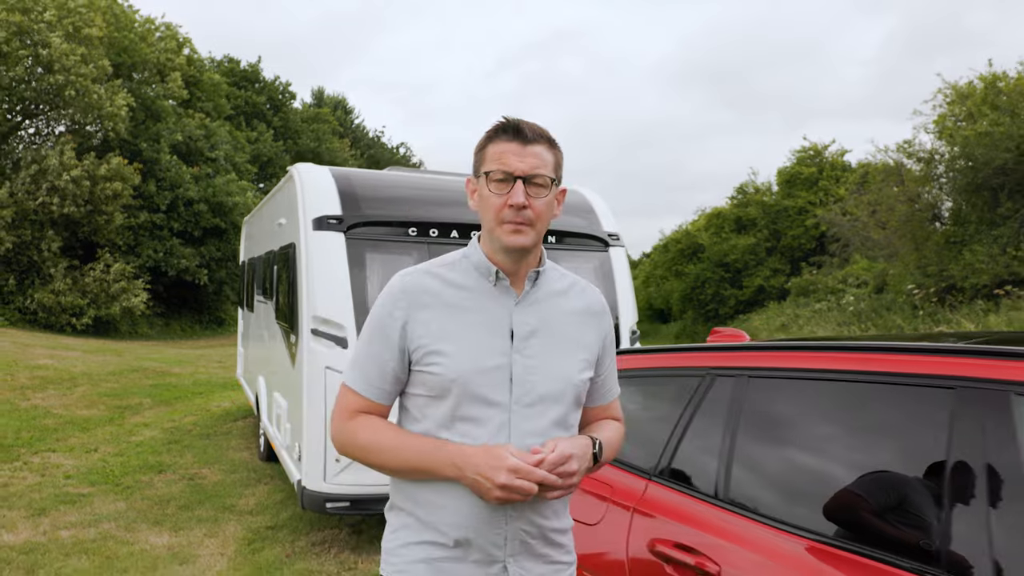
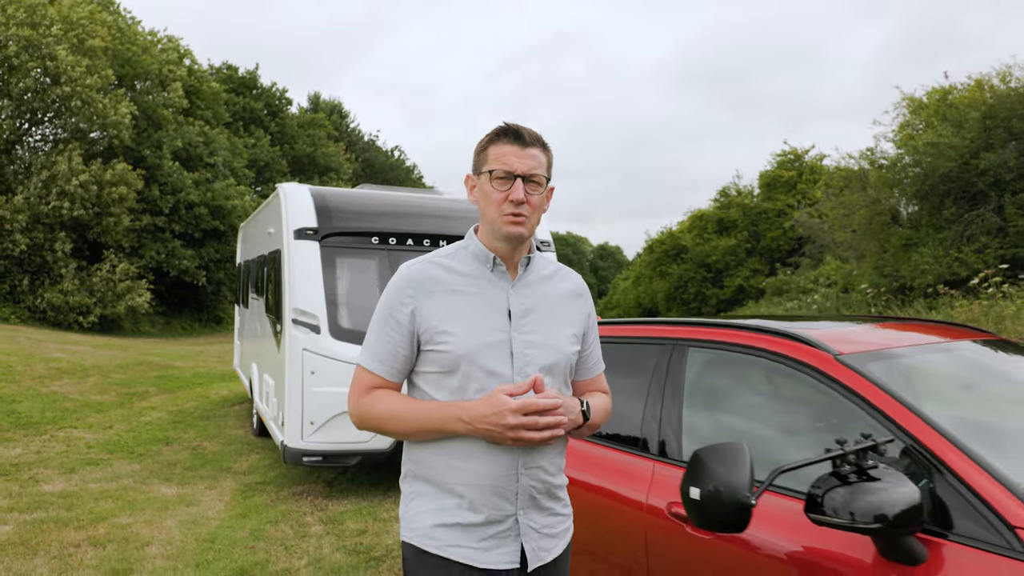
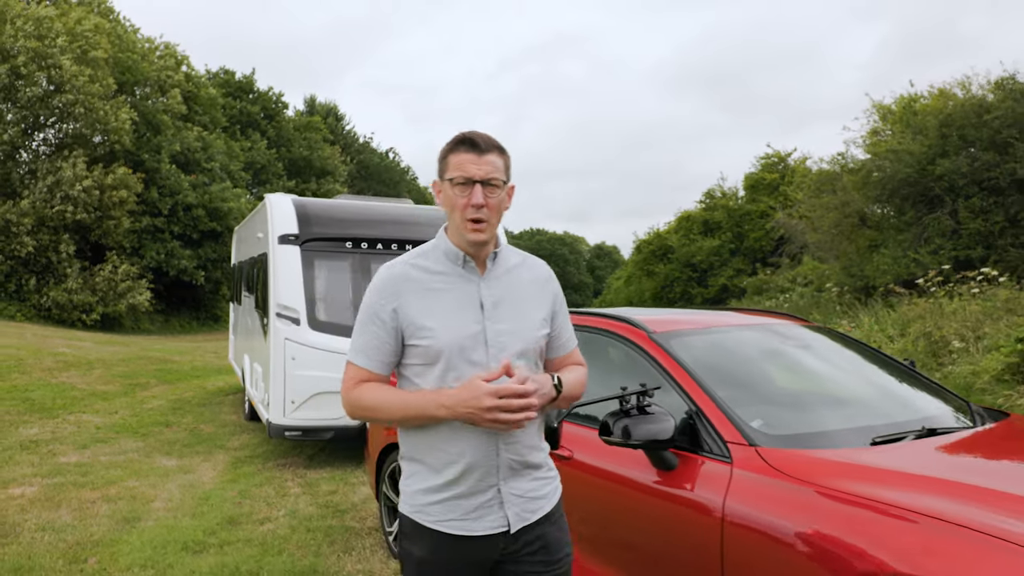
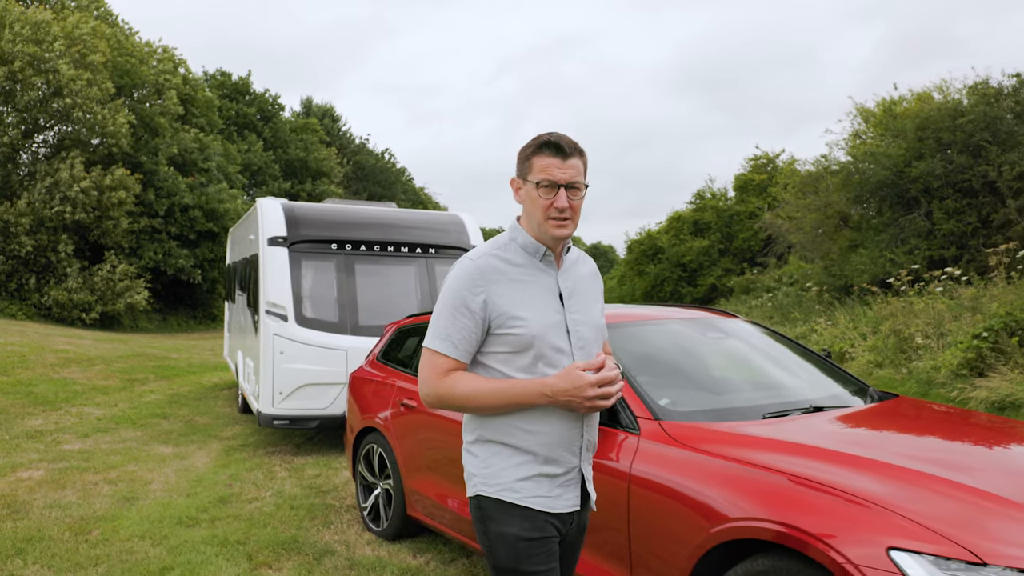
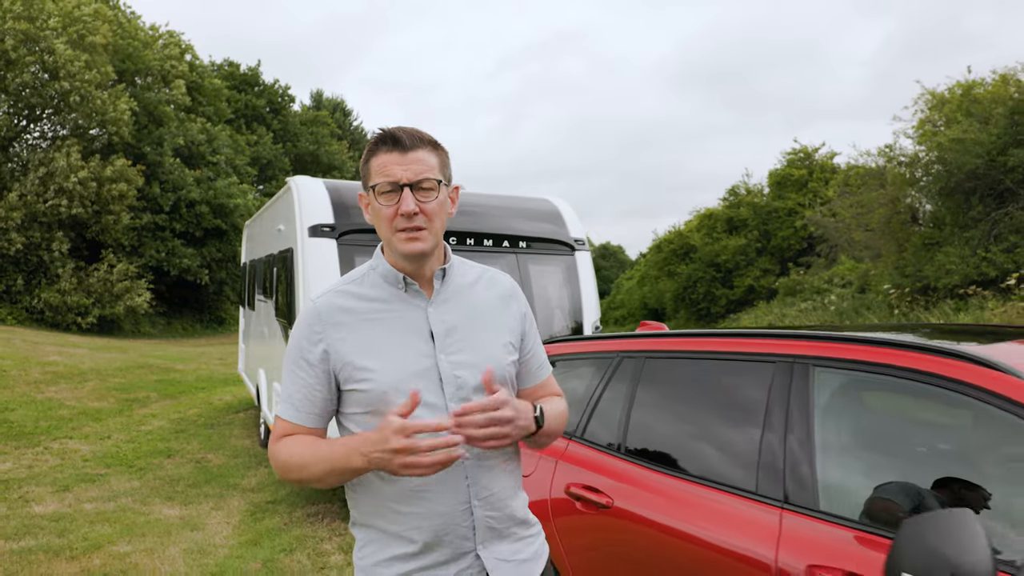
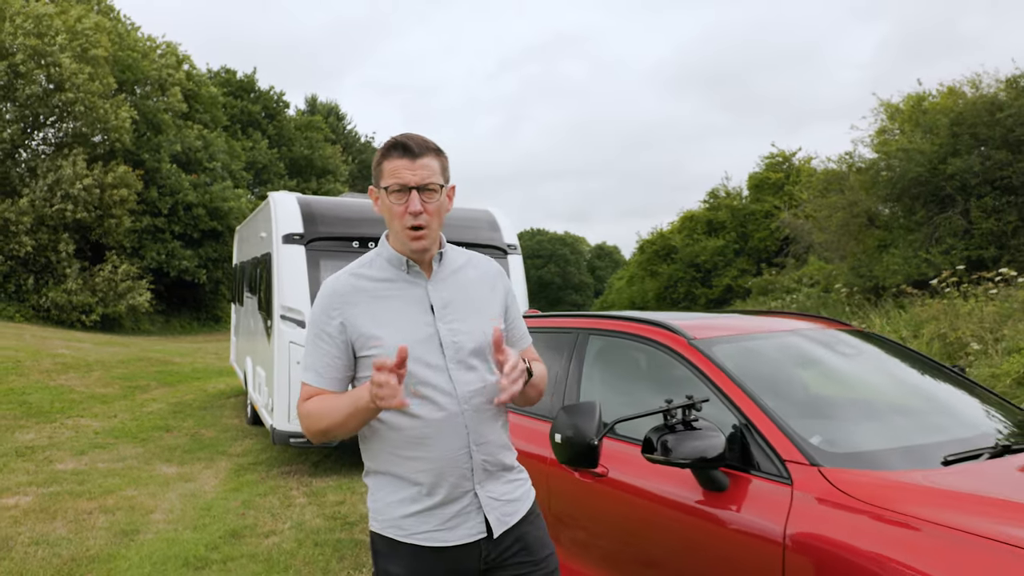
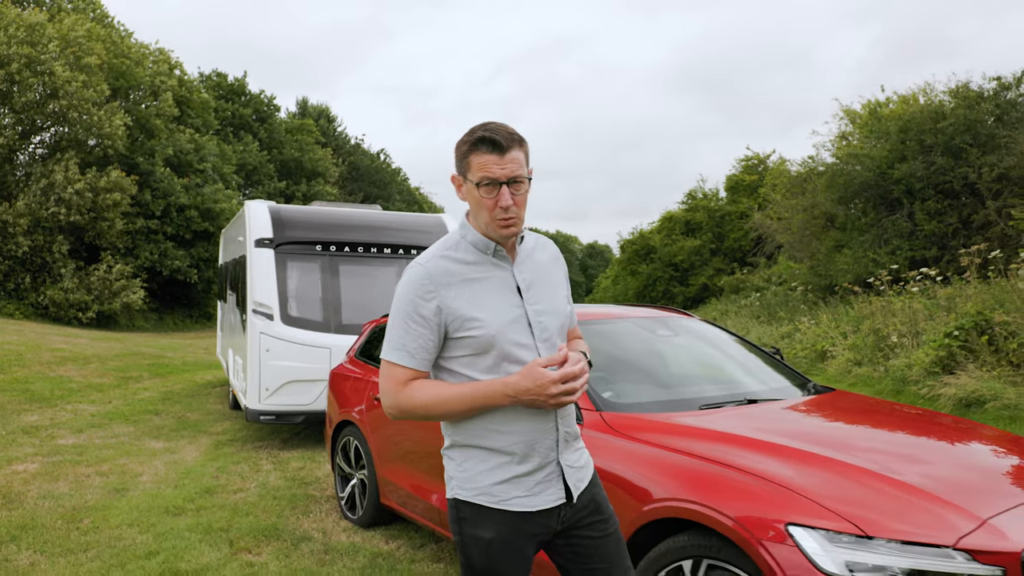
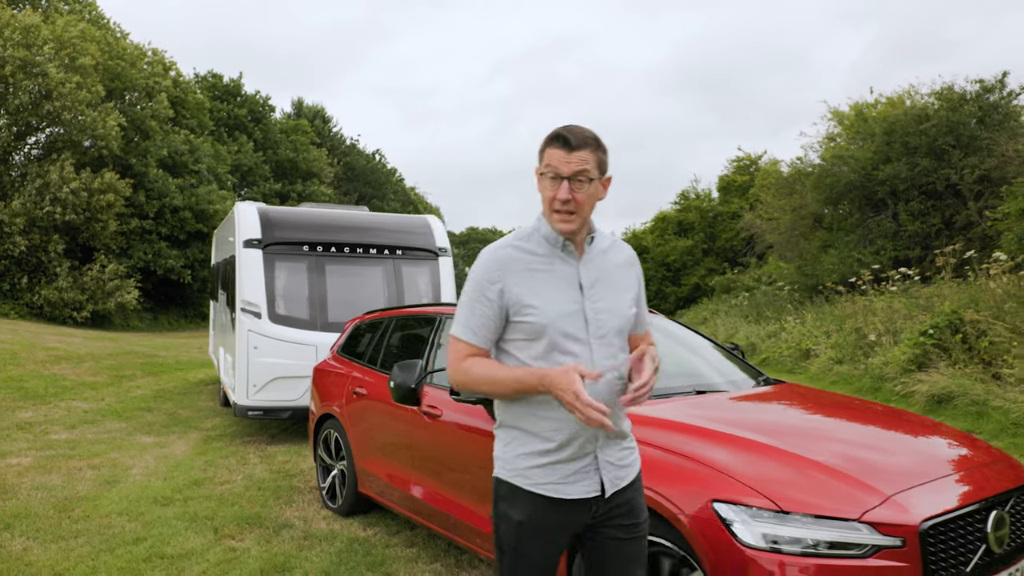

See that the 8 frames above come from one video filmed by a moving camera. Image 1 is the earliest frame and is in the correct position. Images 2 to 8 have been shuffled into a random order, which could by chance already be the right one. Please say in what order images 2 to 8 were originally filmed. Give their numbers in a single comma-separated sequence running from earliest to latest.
5, 2, 6, 3, 4, 7, 8
